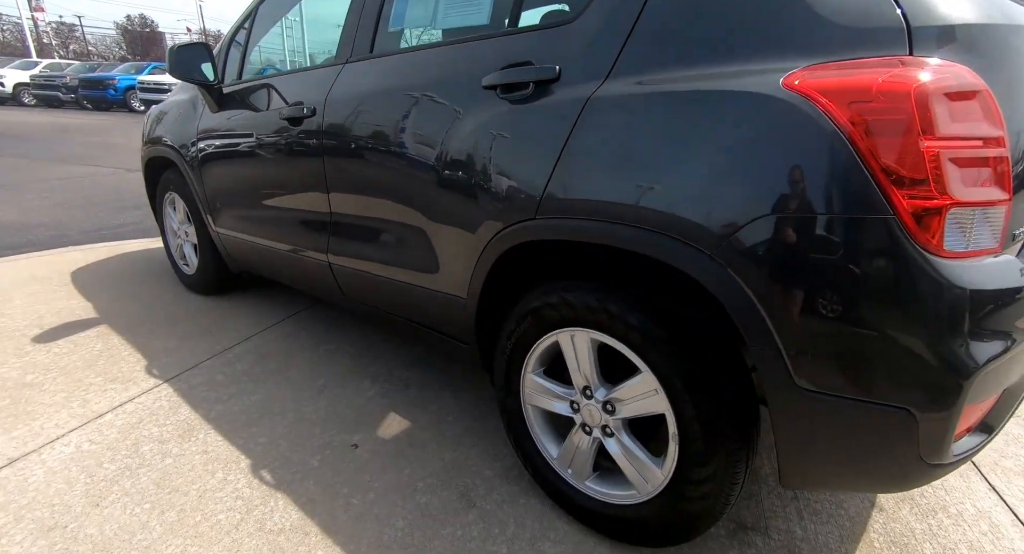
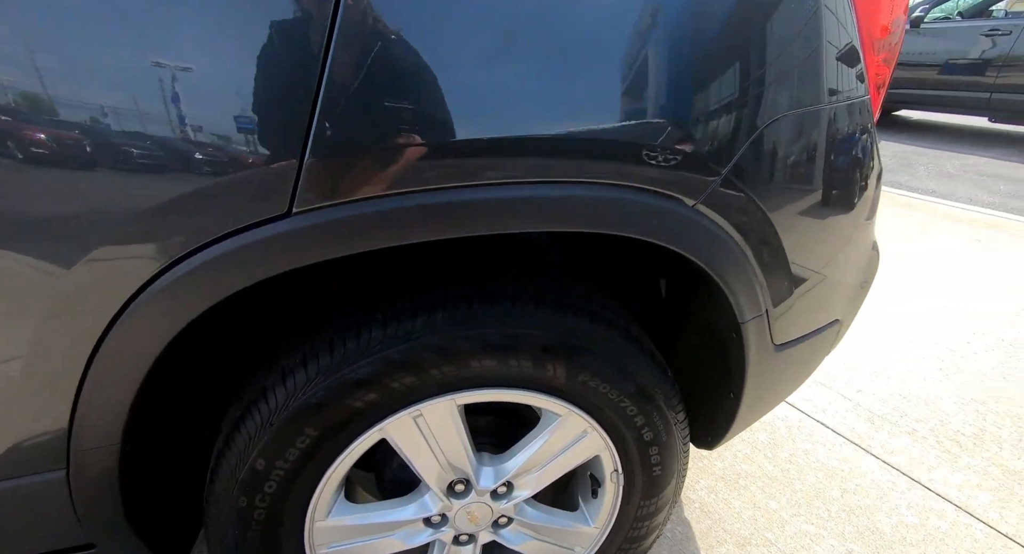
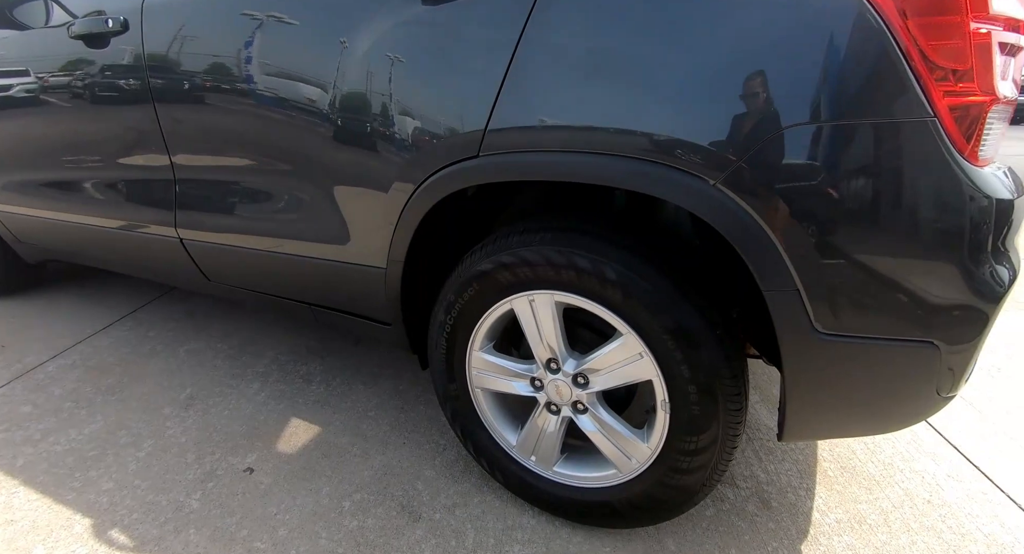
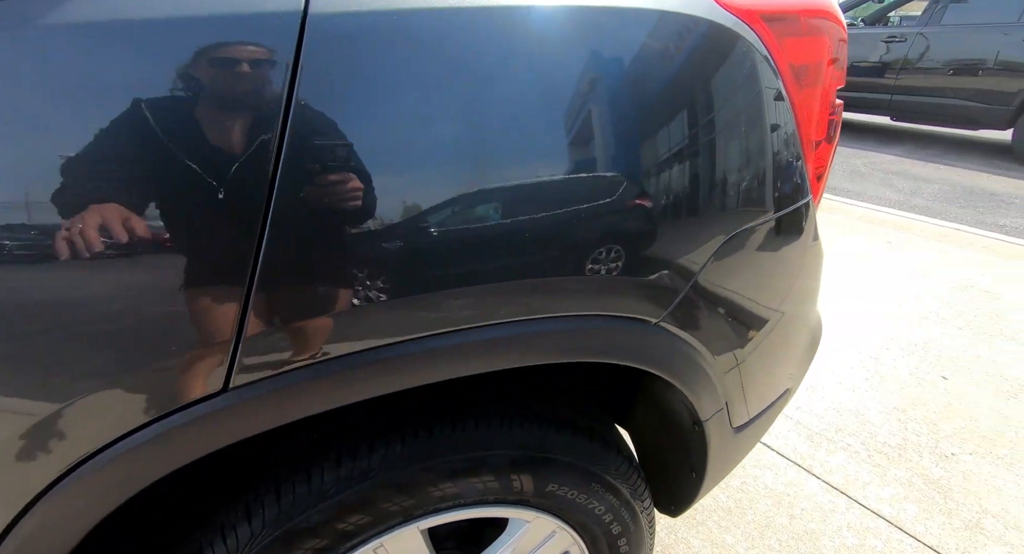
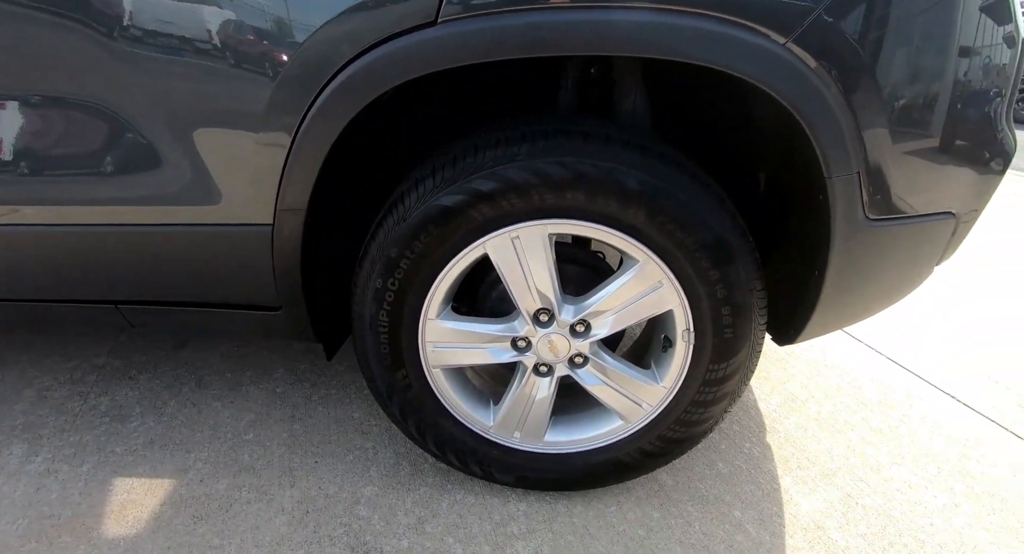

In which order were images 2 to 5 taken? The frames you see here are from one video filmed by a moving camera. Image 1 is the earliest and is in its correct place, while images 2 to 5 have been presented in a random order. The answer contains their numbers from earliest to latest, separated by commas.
3, 5, 2, 4
